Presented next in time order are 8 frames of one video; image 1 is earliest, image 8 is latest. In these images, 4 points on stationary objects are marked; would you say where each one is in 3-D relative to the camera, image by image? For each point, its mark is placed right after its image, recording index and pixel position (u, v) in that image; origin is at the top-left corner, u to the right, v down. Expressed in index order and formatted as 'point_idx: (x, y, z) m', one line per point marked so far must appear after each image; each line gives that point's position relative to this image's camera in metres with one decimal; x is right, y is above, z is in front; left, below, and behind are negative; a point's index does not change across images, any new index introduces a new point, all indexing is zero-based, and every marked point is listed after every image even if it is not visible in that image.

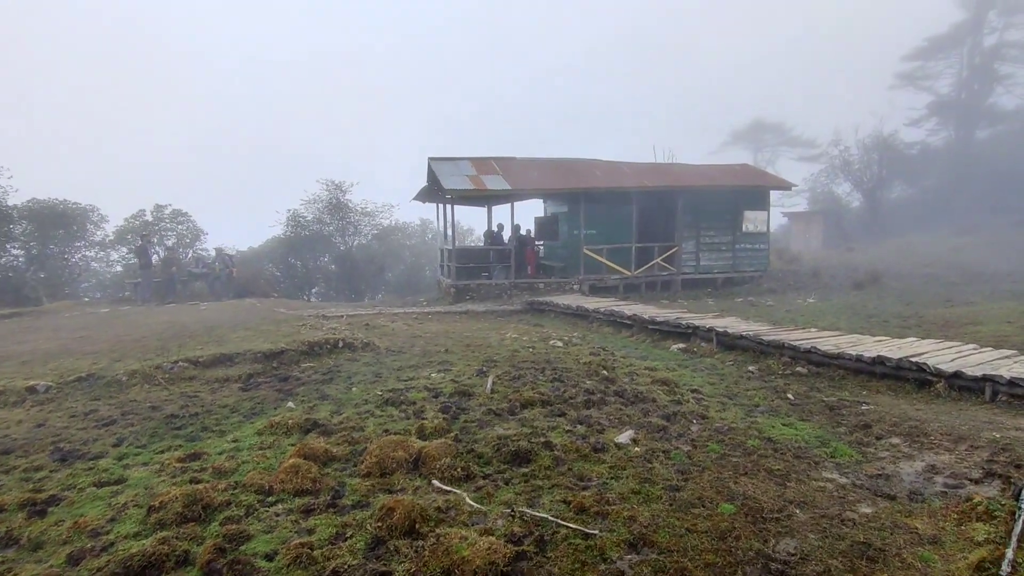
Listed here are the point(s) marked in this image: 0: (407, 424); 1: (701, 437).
0: (-1.0, -1.2, +5.1) m
1: (+1.6, -1.2, +4.6) m
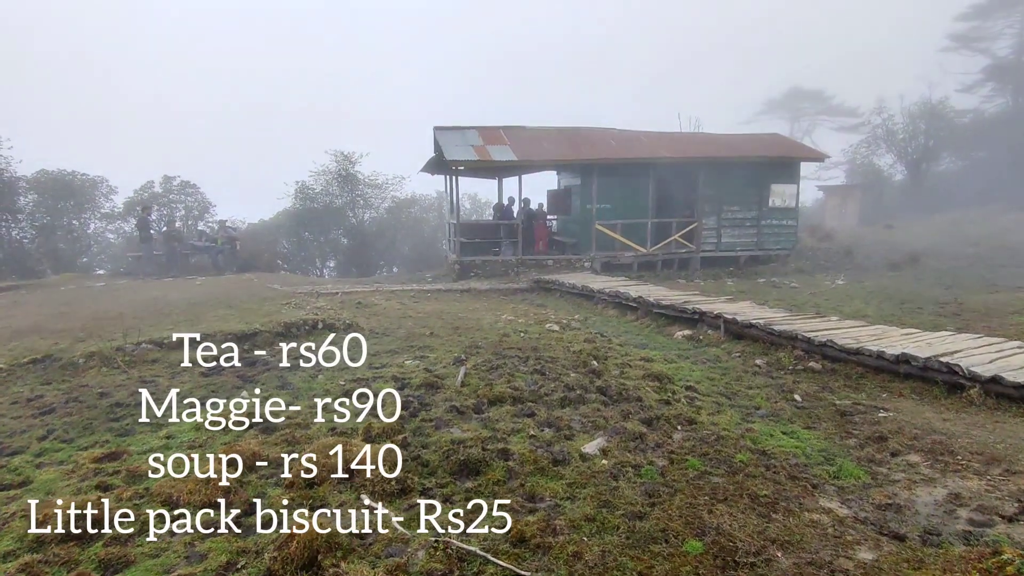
0: (-1.3, -1.1, +4.6) m
1: (+1.2, -1.2, +4.0) m
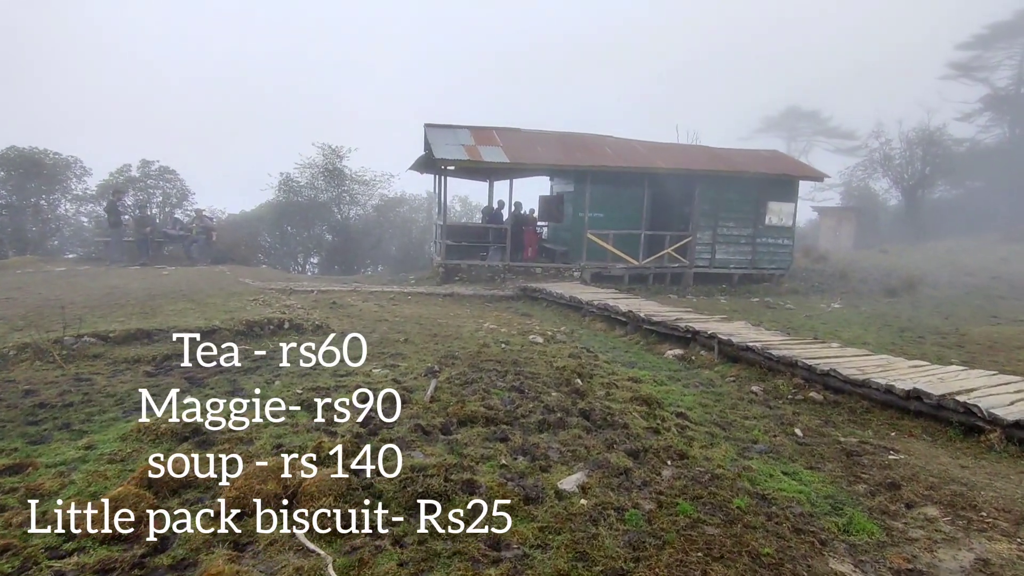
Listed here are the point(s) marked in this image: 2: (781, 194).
0: (-1.5, -1.1, +4.1) m
1: (+1.0, -1.3, +3.5) m
2: (+7.4, +2.6, +15.4) m
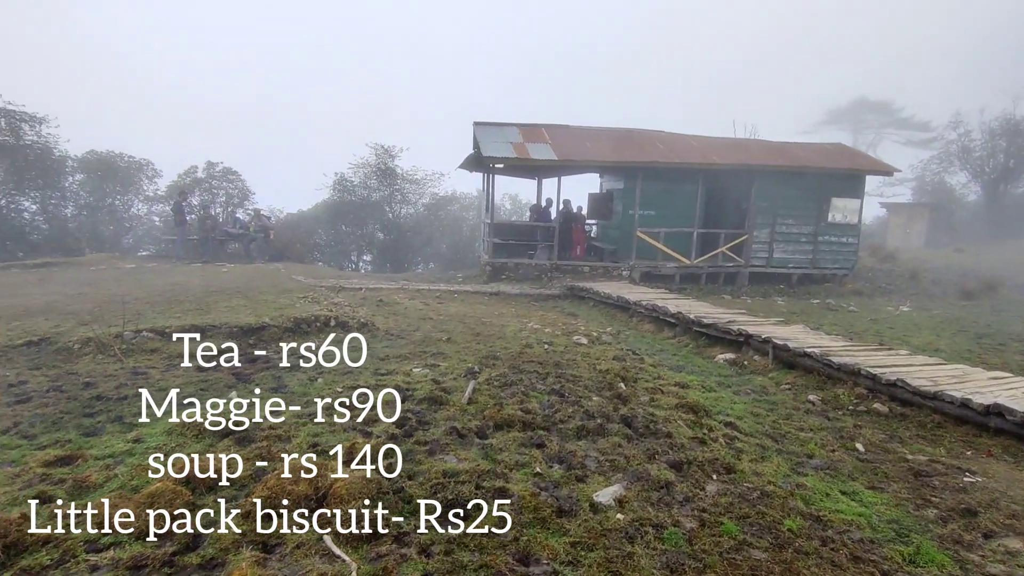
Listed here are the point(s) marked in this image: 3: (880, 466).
0: (-1.2, -1.1, +4.1) m
1: (+1.2, -1.3, +3.3) m
2: (+8.7, +2.5, +14.5) m
3: (+2.7, -1.3, +4.1) m
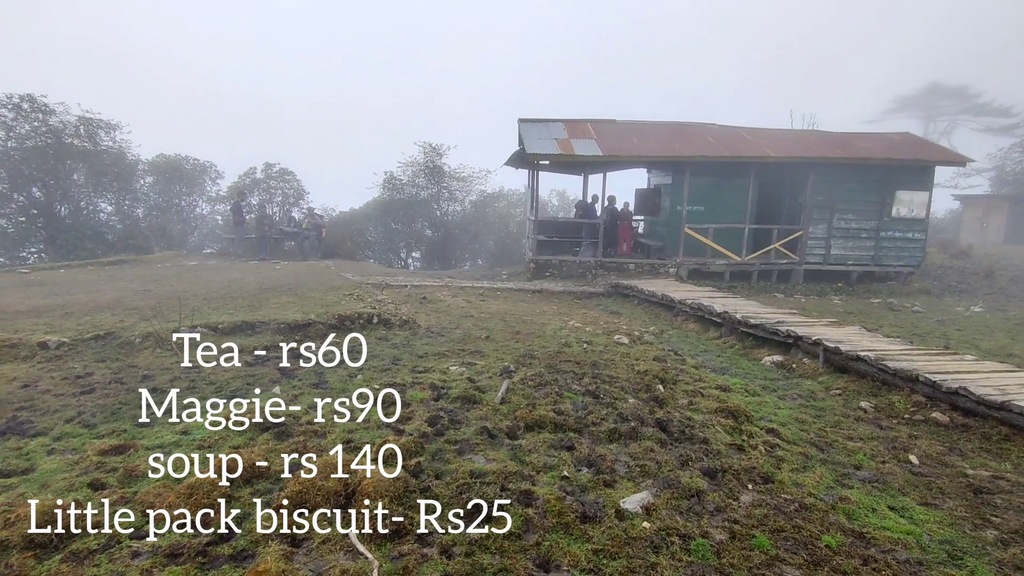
0: (-1.0, -1.1, +4.2) m
1: (+1.3, -1.3, +3.2) m
2: (+9.8, +2.6, +13.7) m
3: (+2.9, -1.3, +3.8) m
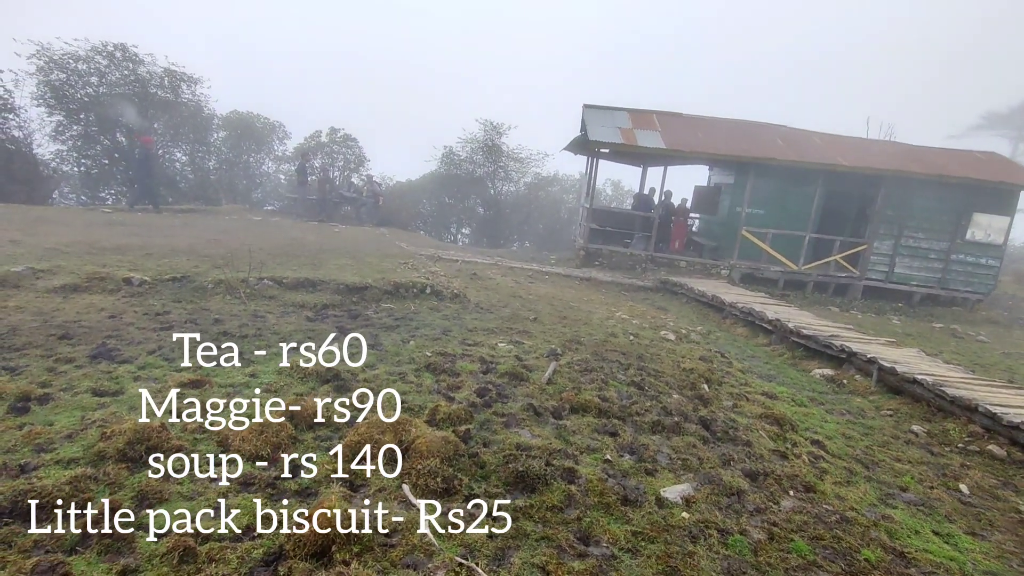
0: (-0.7, -0.9, +4.4) m
1: (+1.6, -1.4, +3.2) m
2: (+11.1, +1.9, +12.9) m
3: (+3.1, -1.5, +3.7) m
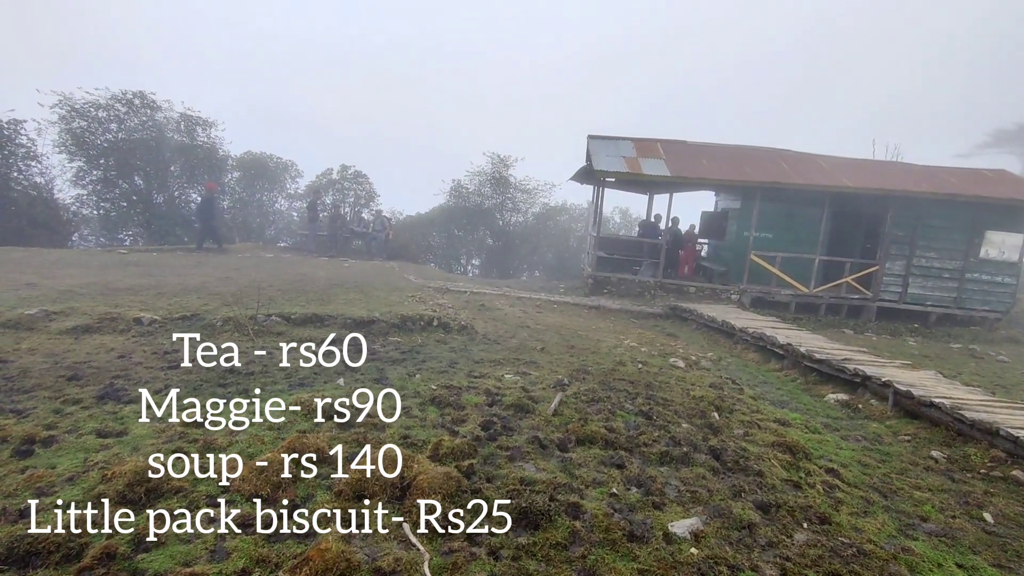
0: (-0.6, -1.1, +4.3) m
1: (+1.6, -1.5, +3.1) m
2: (+11.3, +1.5, +12.8) m
3: (+3.2, -1.6, +3.6) m
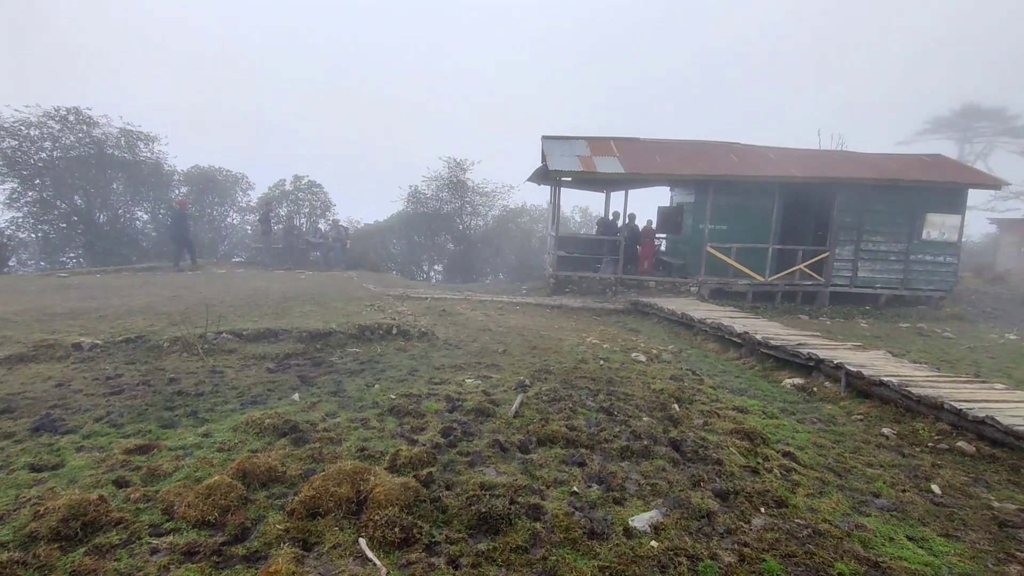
0: (-0.9, -1.2, +4.2) m
1: (+1.4, -1.4, +3.1) m
2: (+10.3, +2.0, +13.4) m
3: (+2.9, -1.5, +3.7) m
